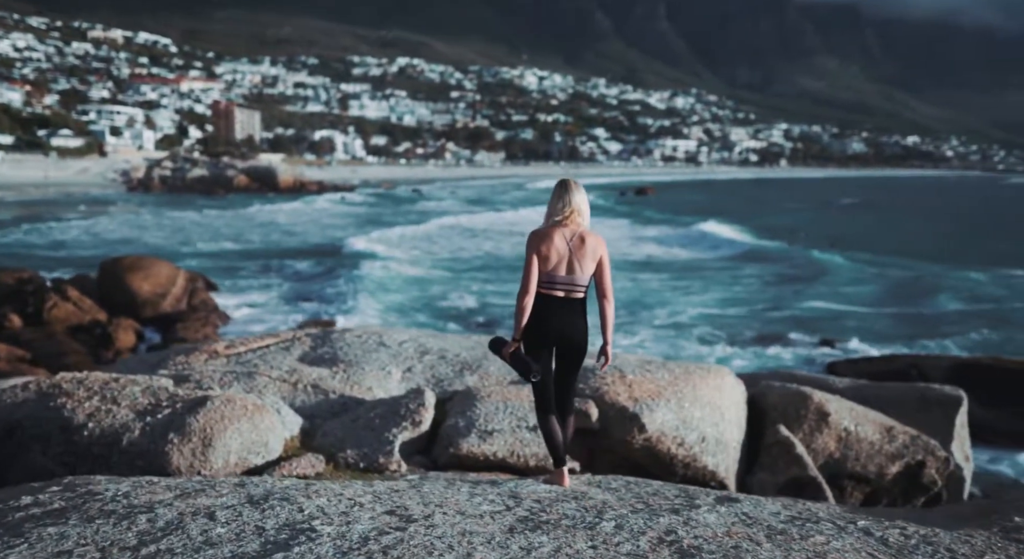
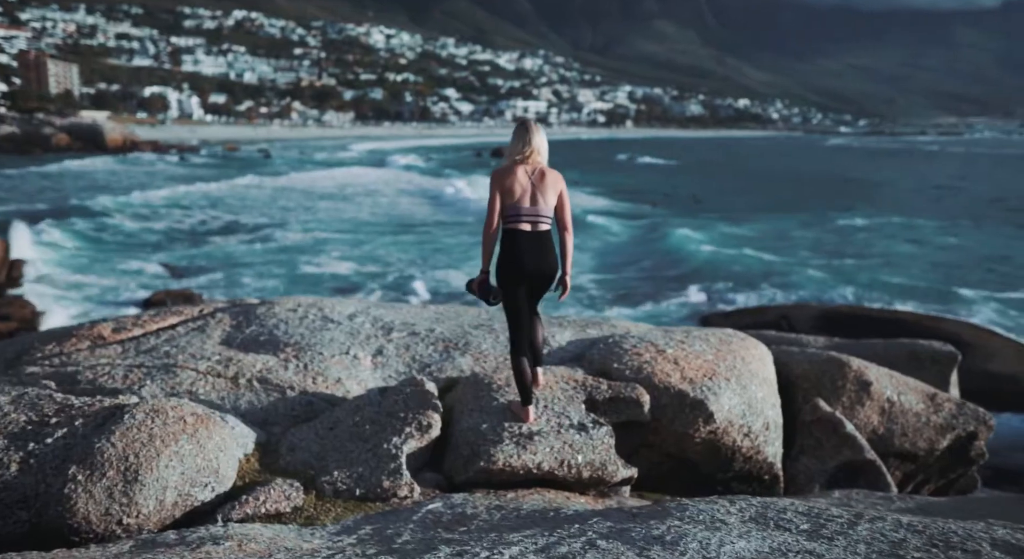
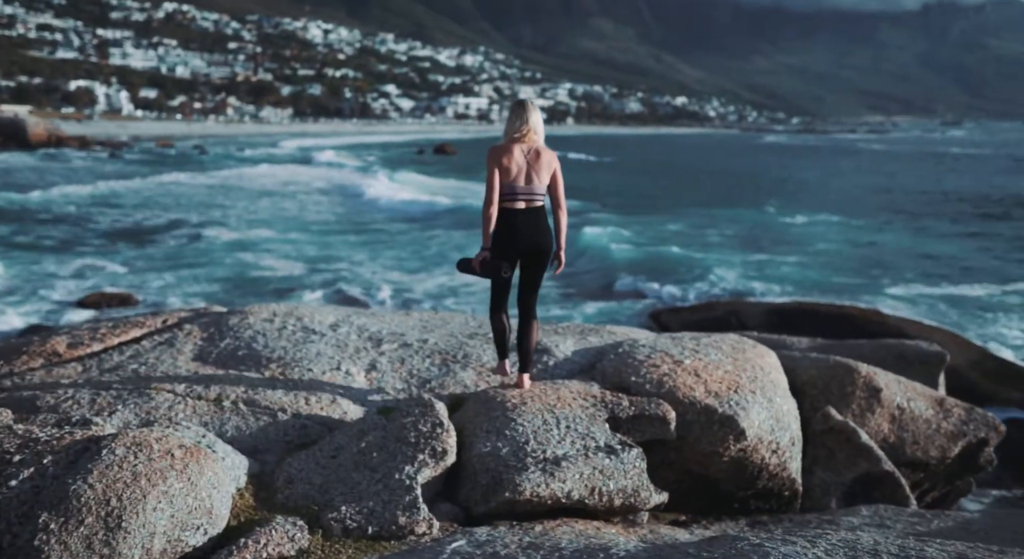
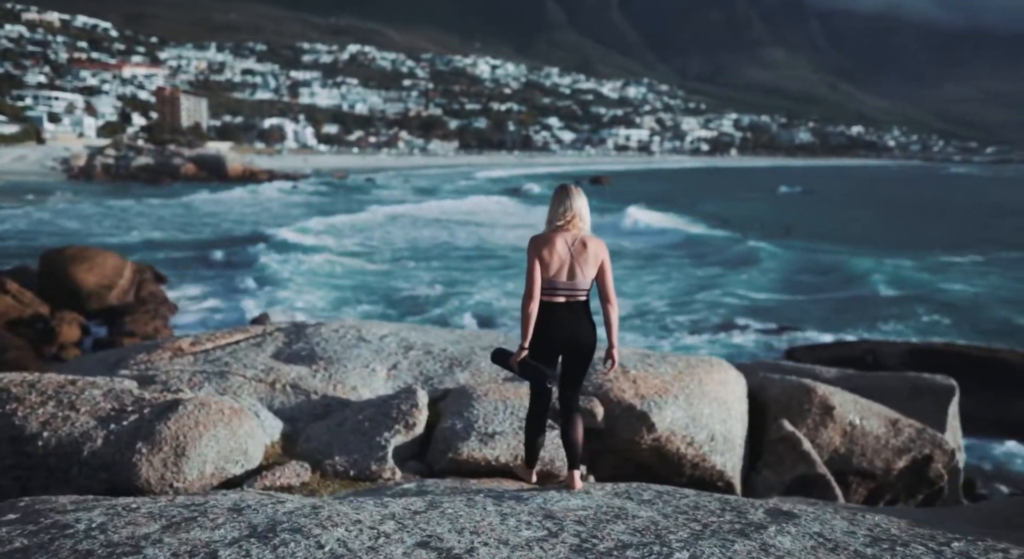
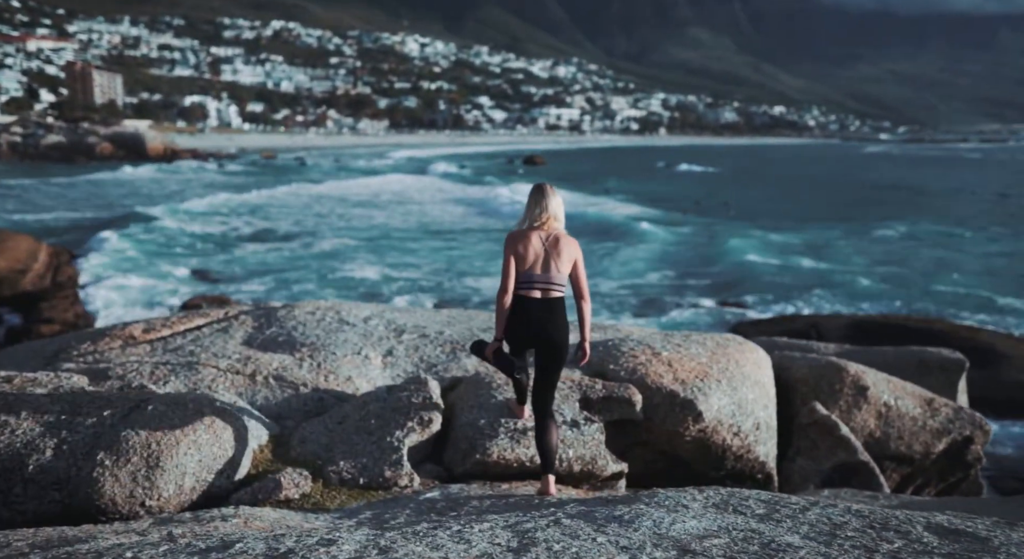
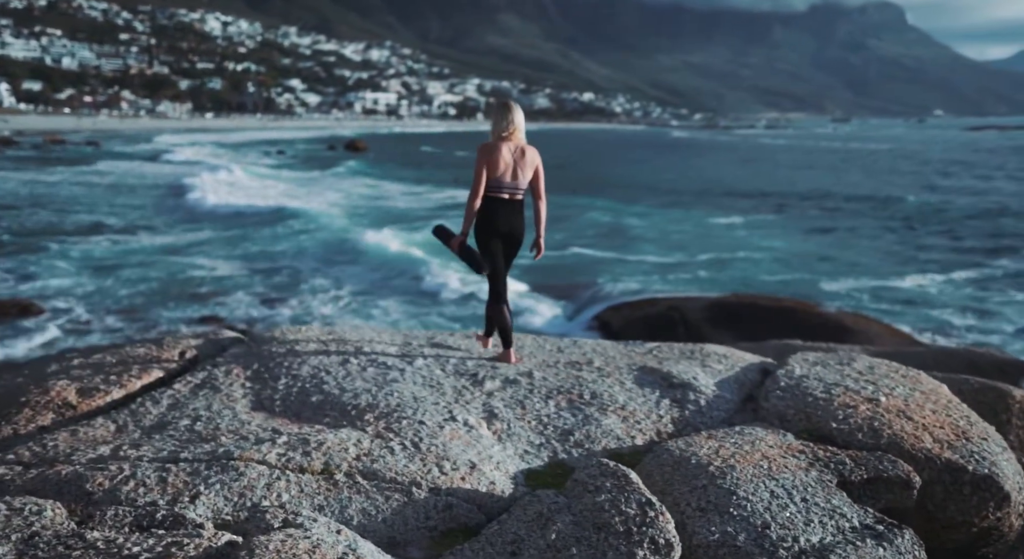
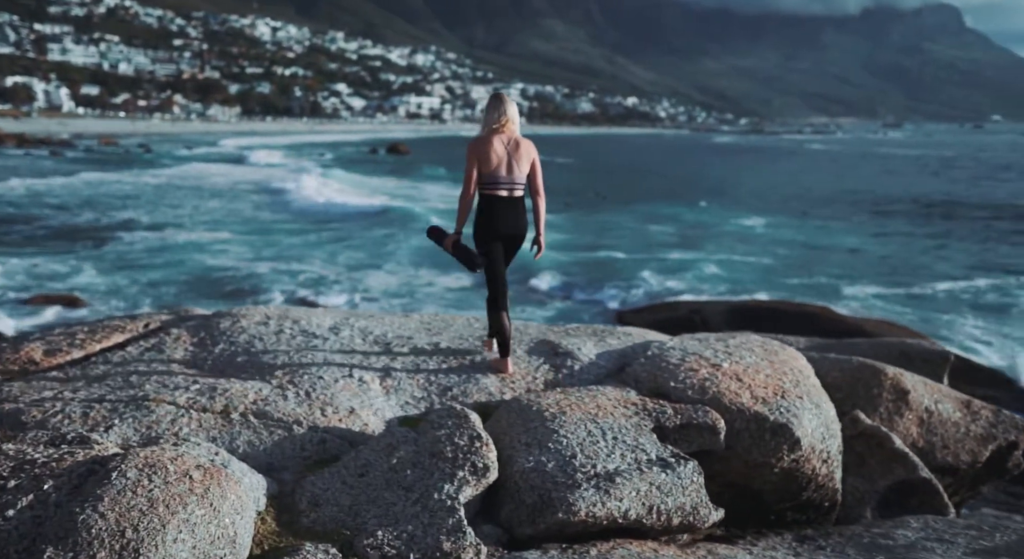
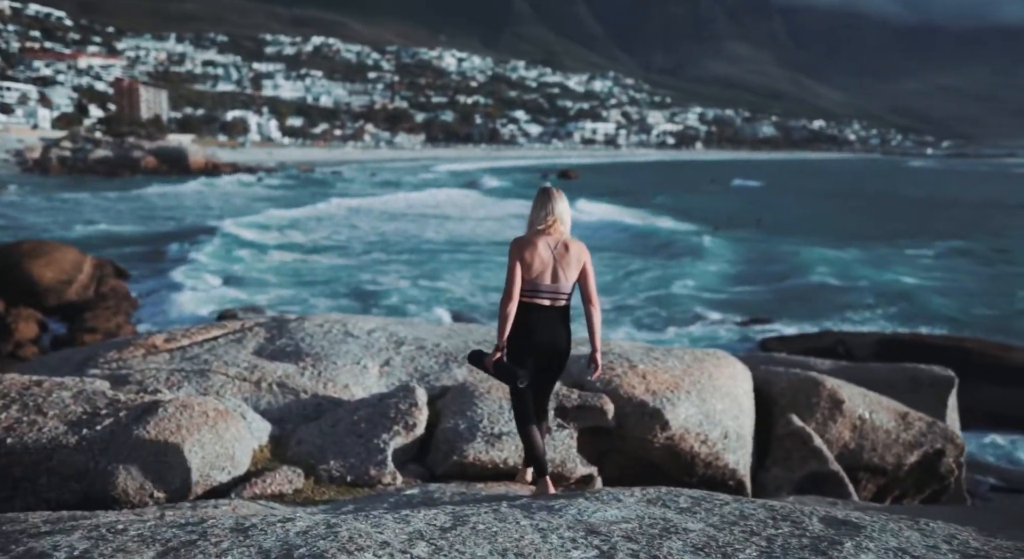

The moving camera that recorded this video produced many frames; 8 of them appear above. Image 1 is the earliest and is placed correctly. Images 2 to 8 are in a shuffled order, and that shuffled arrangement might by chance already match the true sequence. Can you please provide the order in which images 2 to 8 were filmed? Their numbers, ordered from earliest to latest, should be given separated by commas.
4, 8, 5, 2, 3, 7, 6
